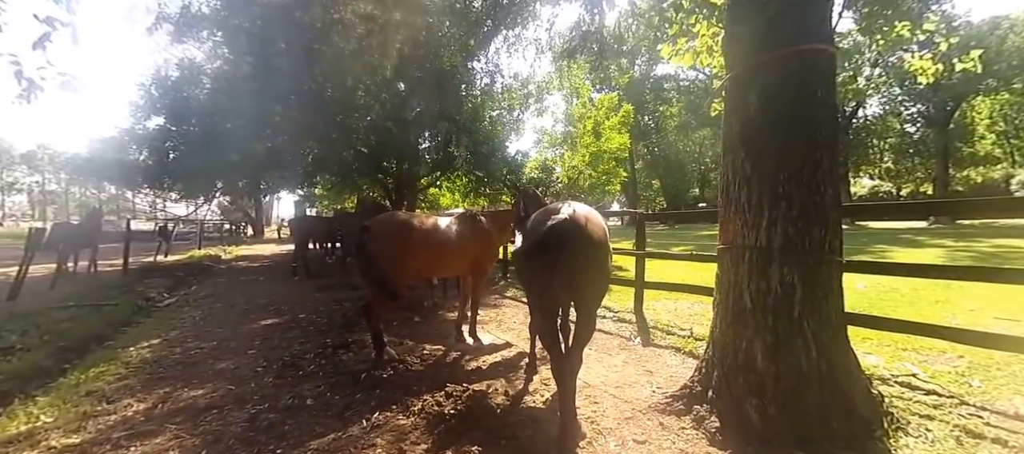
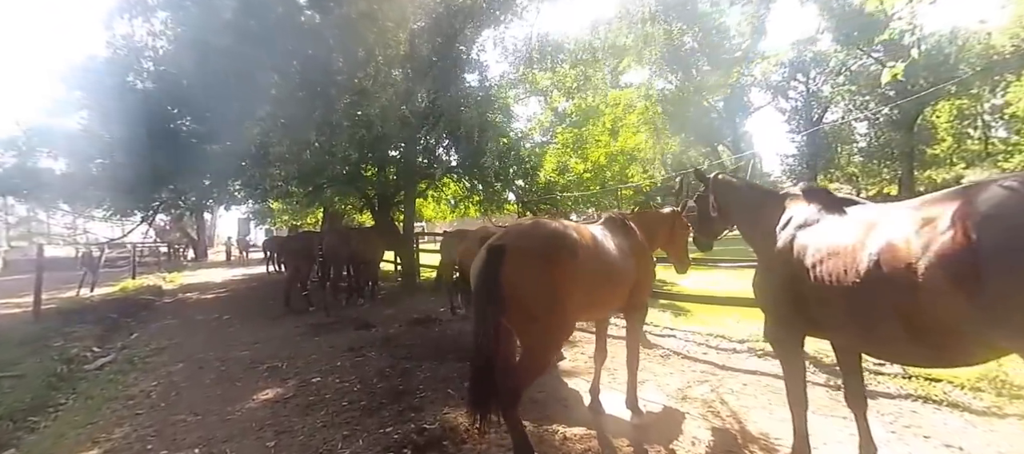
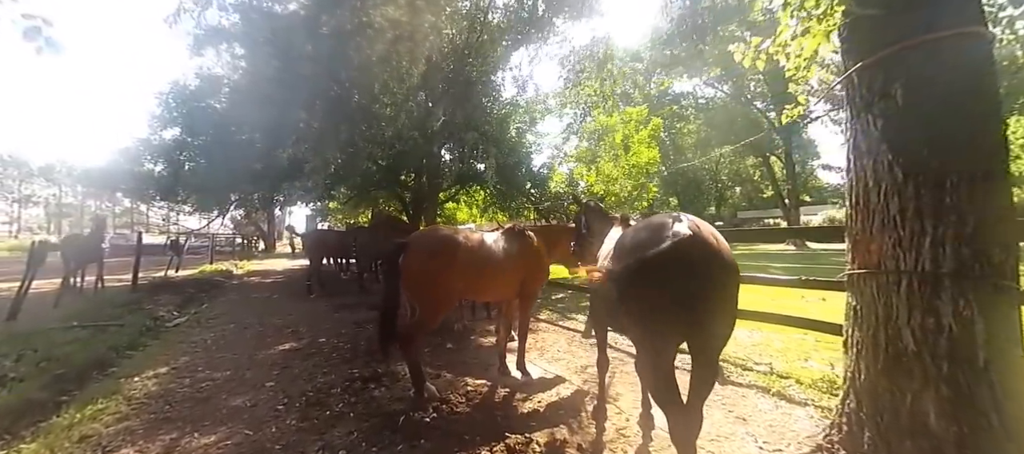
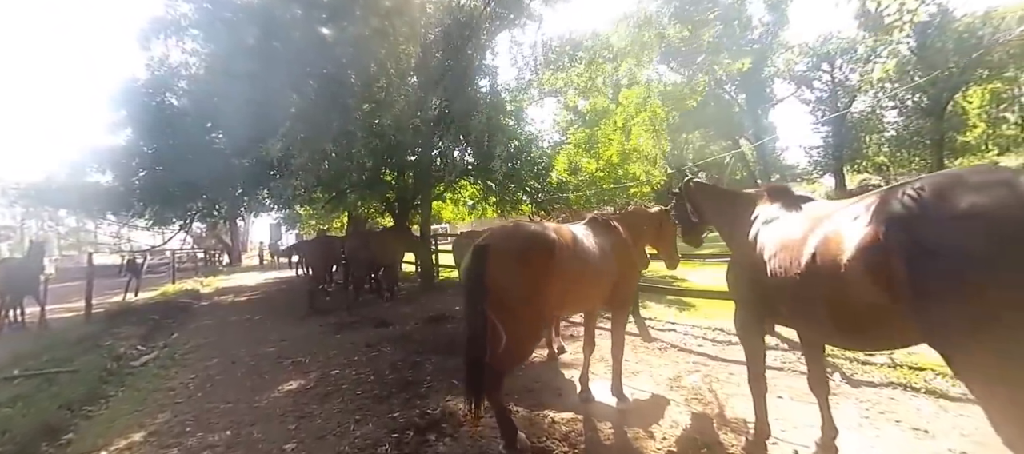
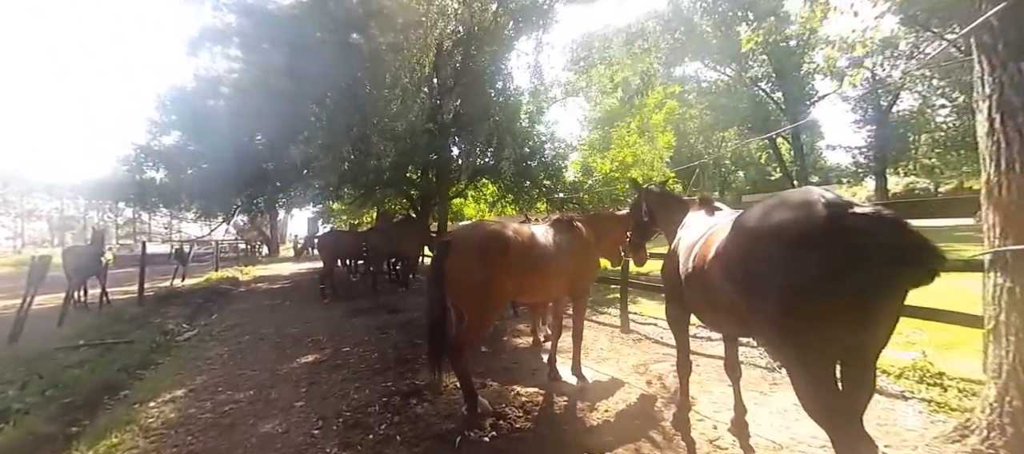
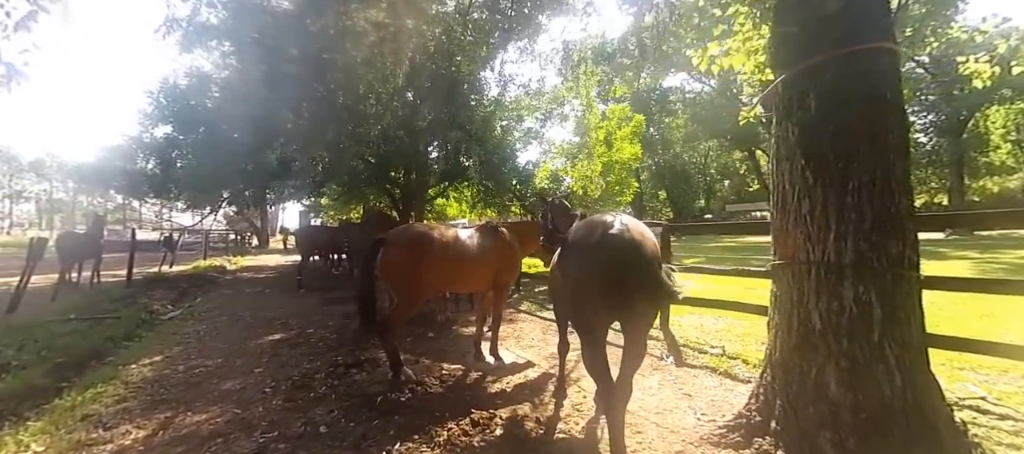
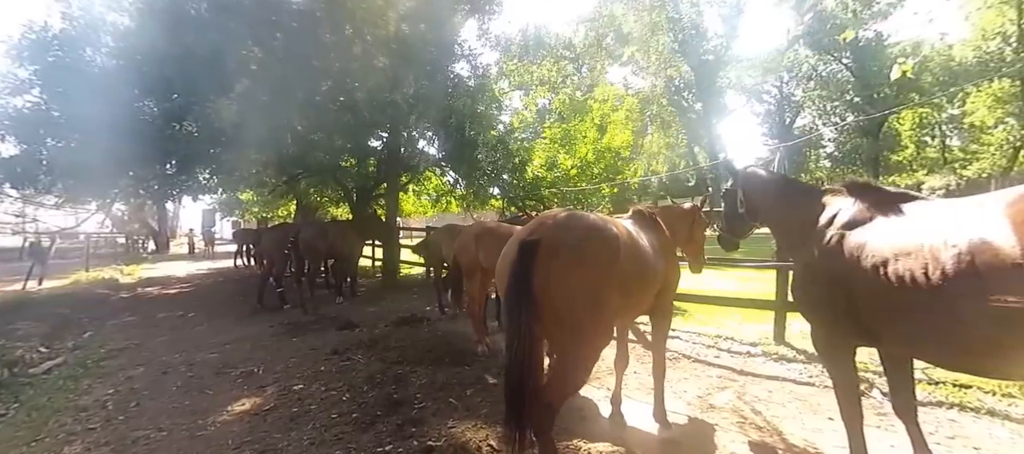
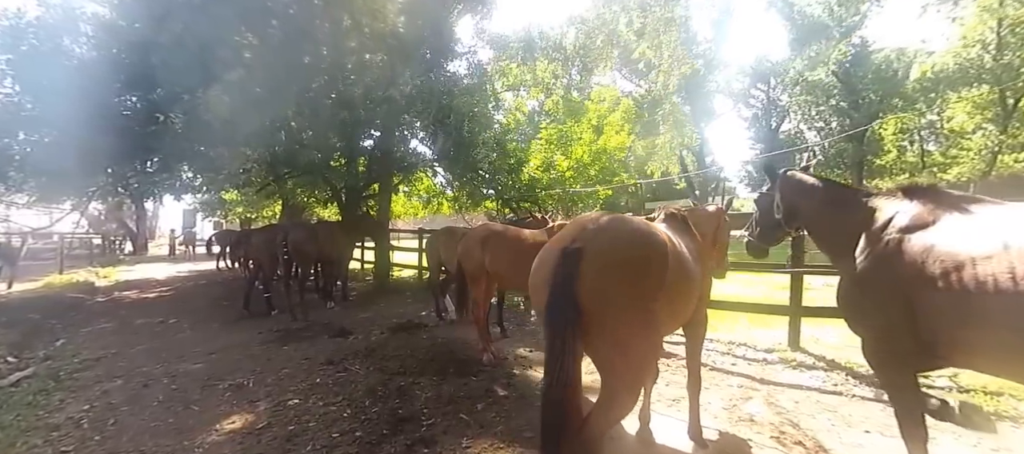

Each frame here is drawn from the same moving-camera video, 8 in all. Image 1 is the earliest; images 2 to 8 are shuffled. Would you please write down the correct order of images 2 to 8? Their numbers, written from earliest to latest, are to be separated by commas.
6, 3, 5, 4, 2, 7, 8
